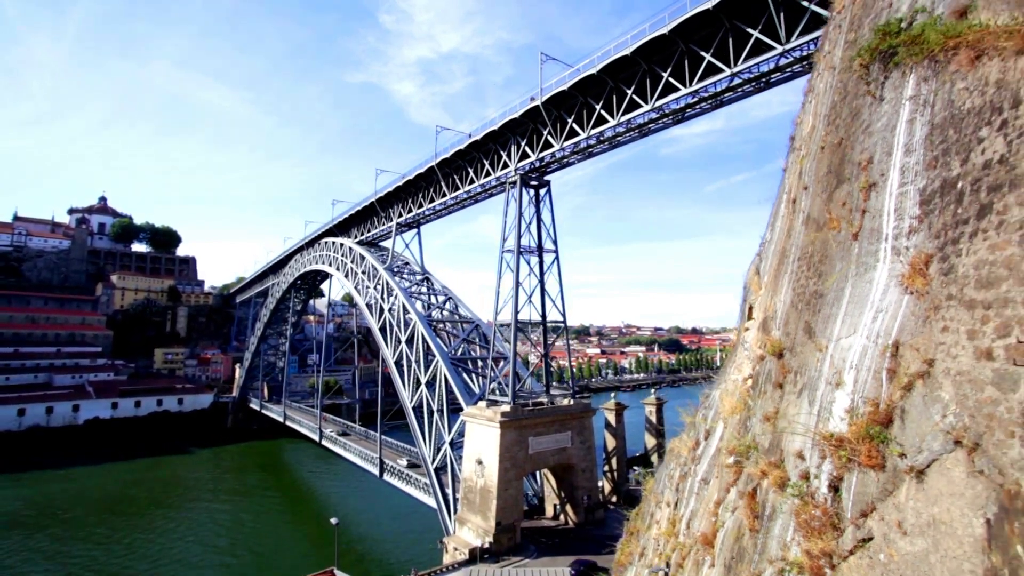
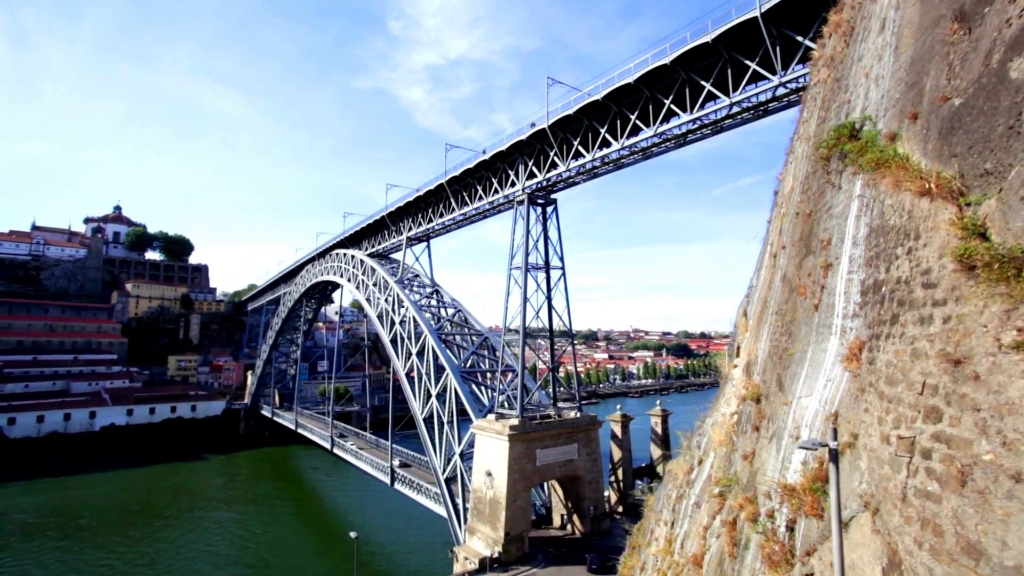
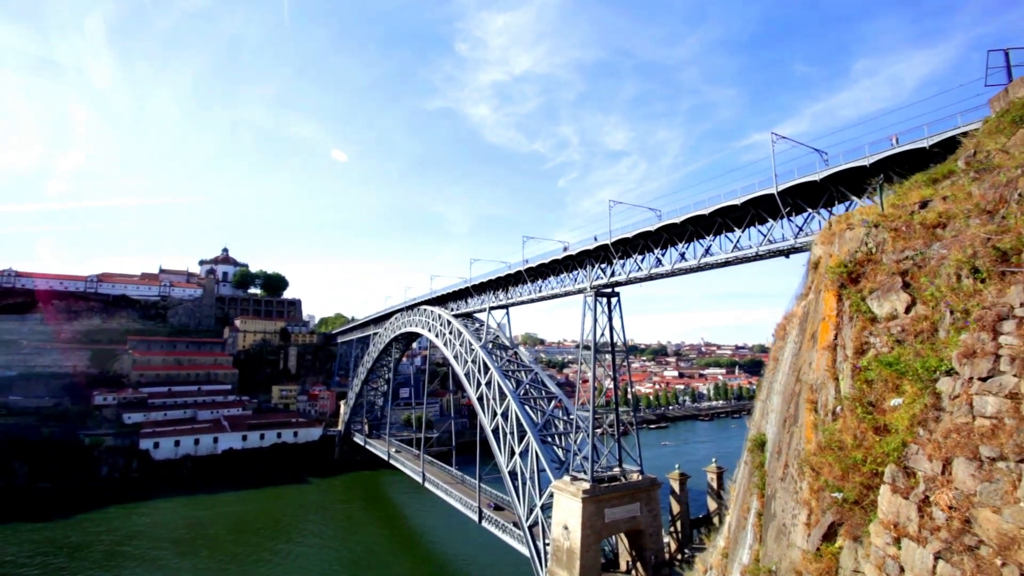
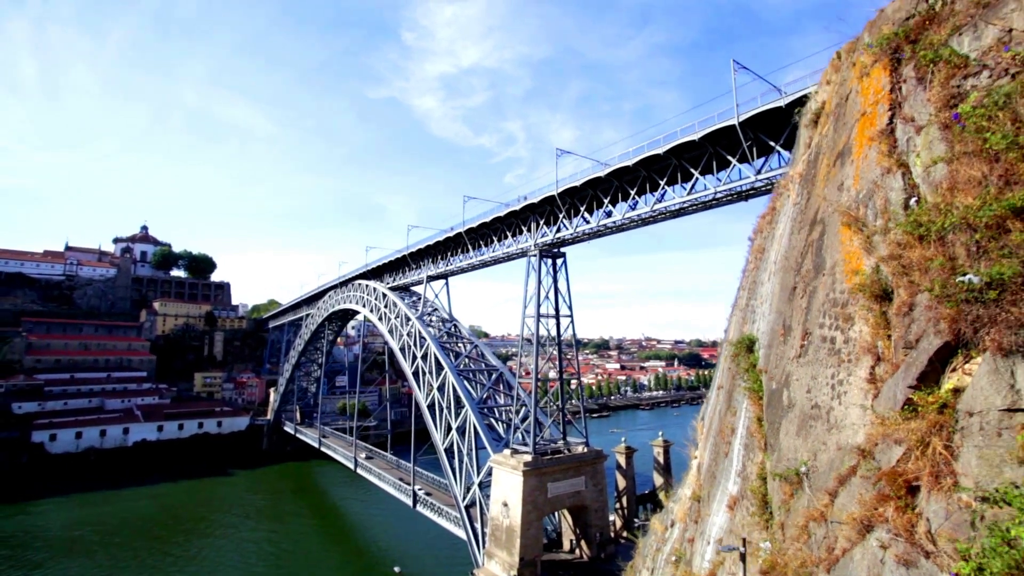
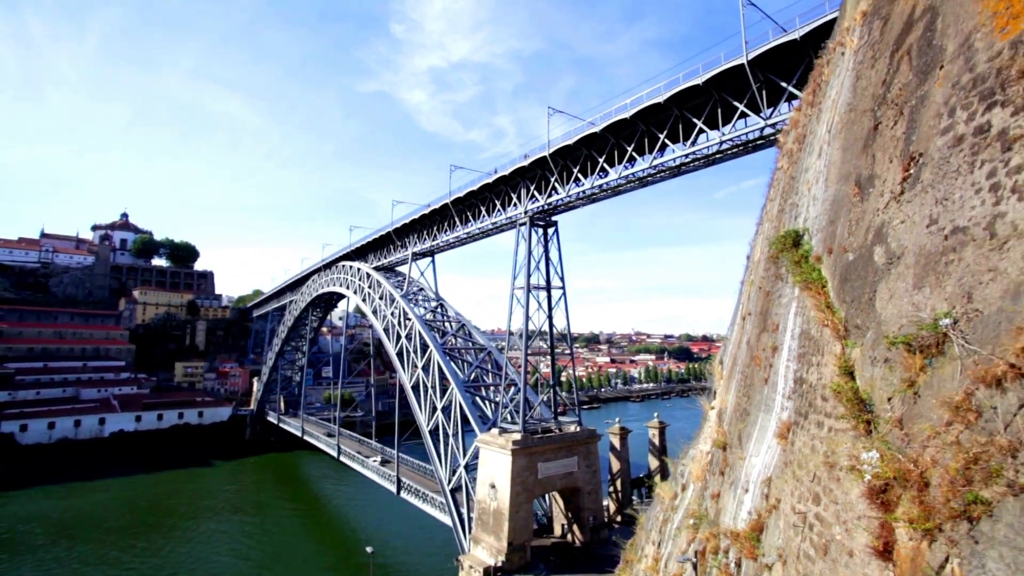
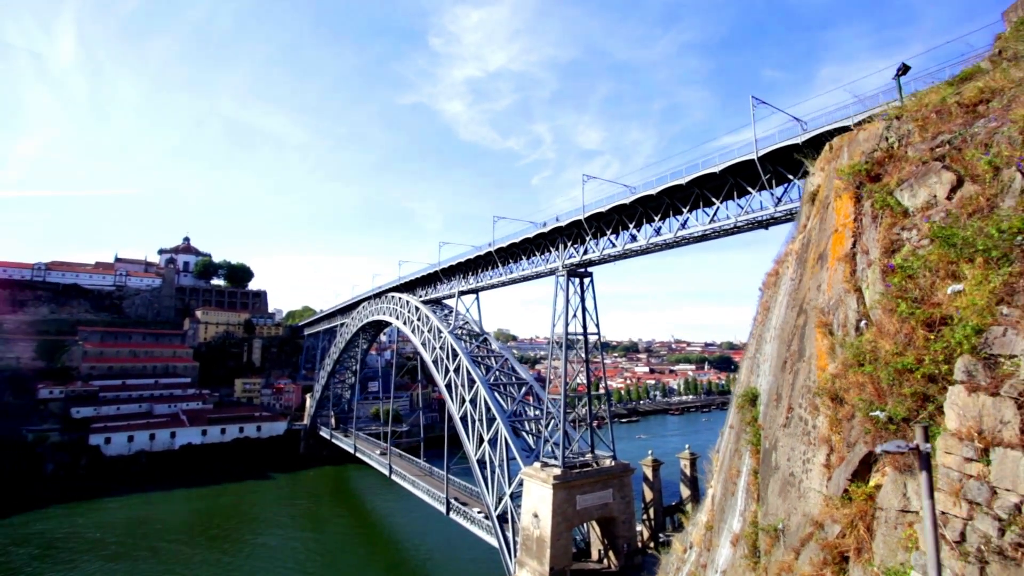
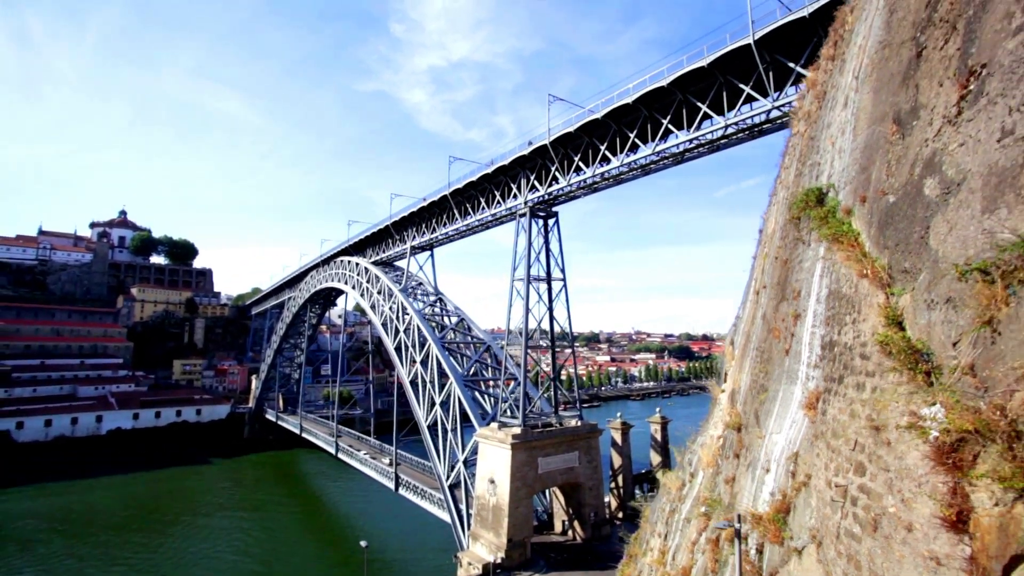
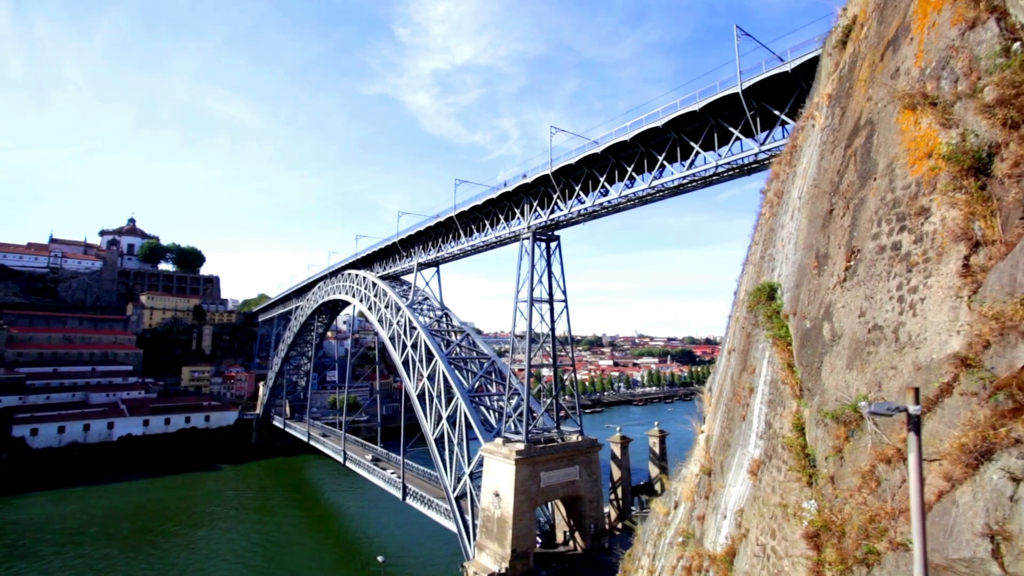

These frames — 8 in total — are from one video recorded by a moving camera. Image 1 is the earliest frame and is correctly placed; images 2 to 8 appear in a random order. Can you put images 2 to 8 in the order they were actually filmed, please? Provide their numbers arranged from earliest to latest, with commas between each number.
2, 7, 5, 8, 4, 6, 3
